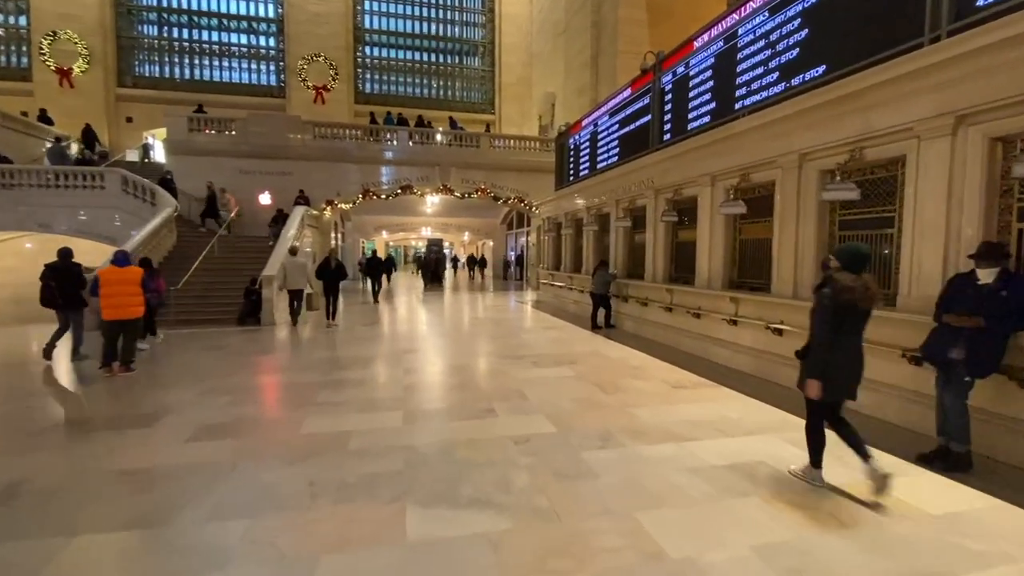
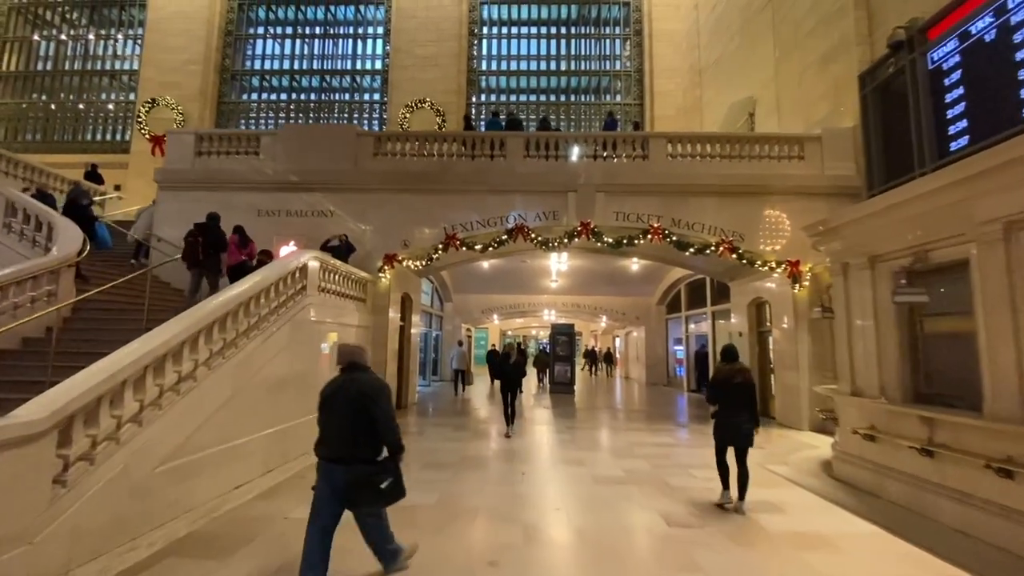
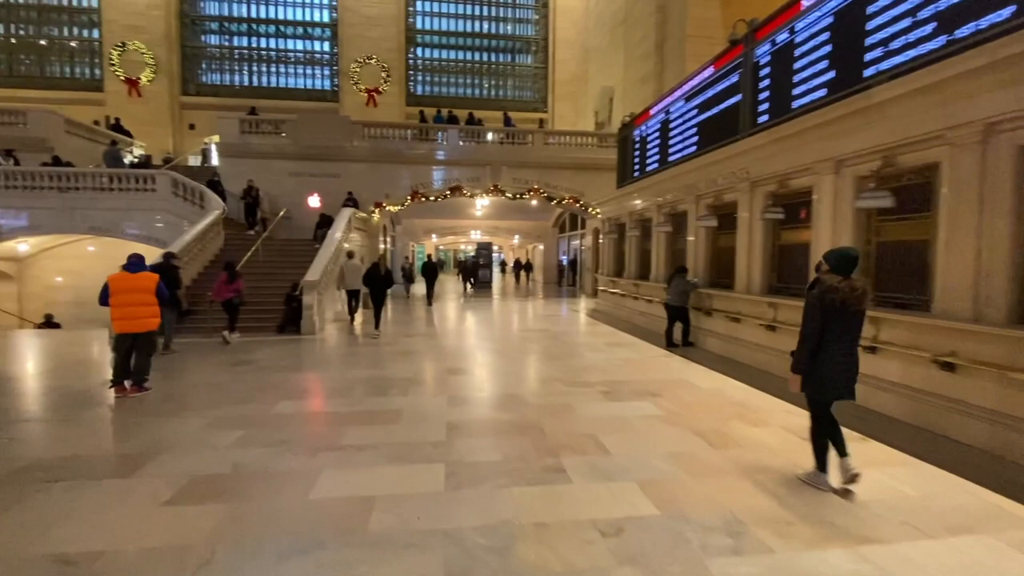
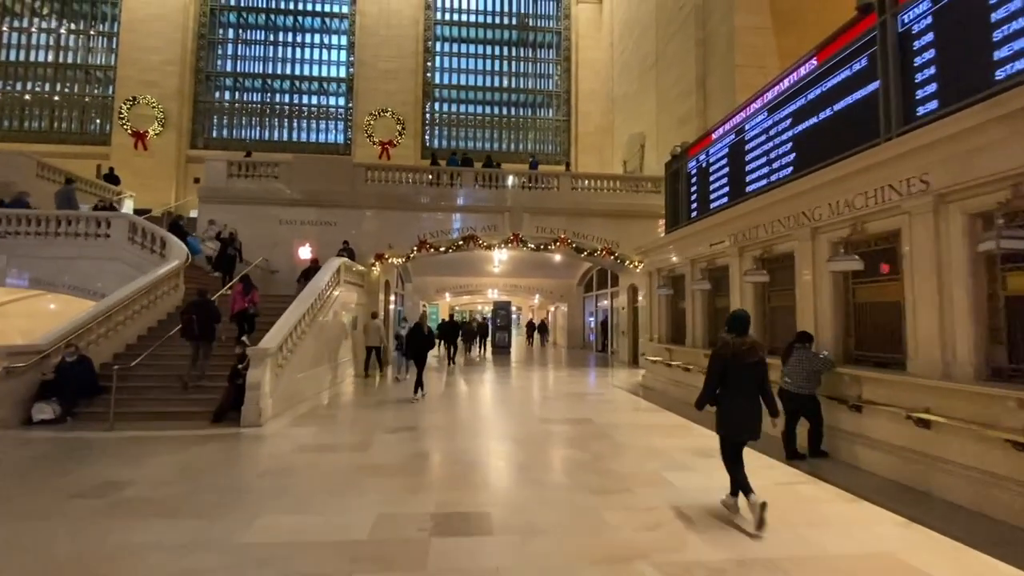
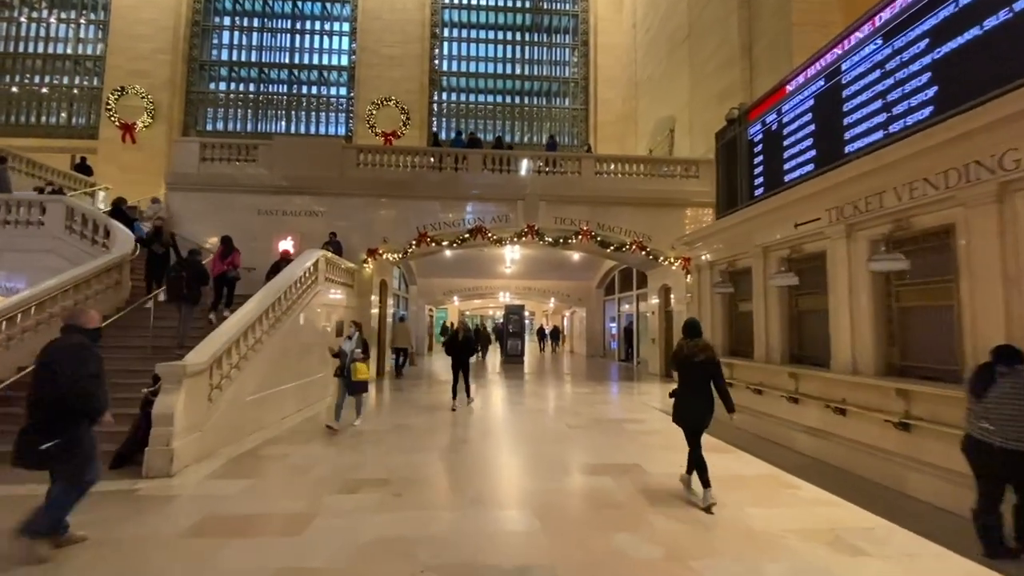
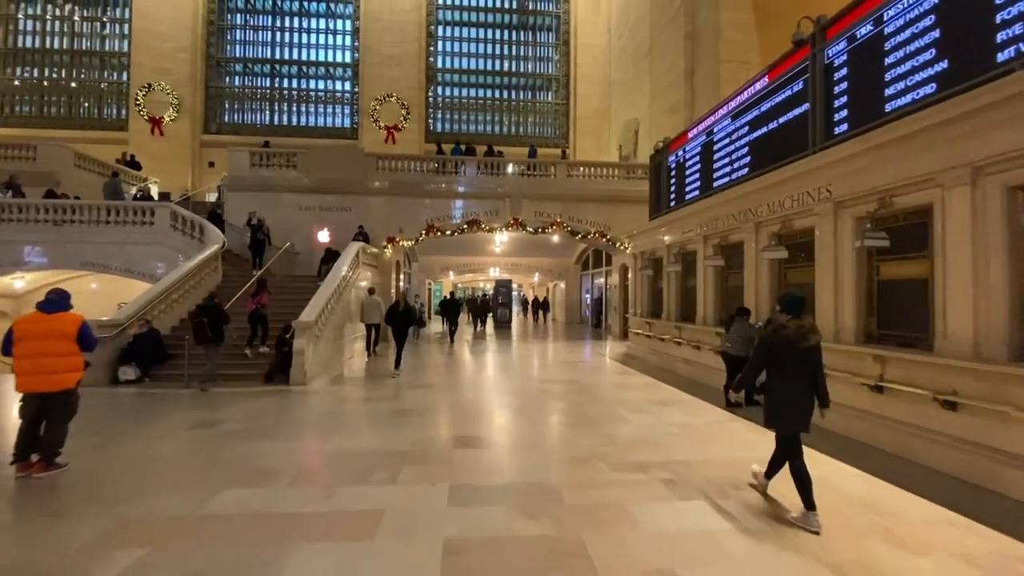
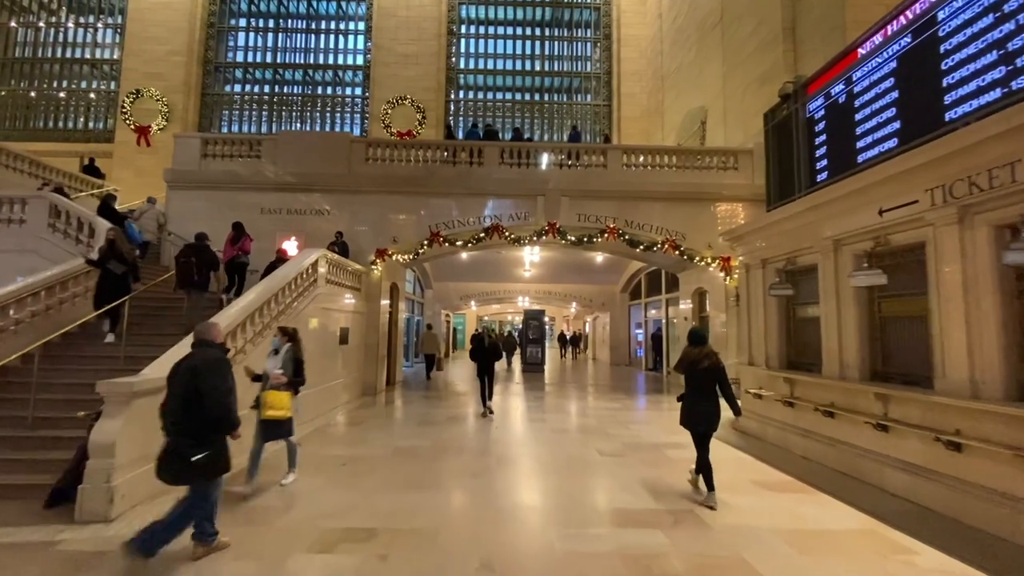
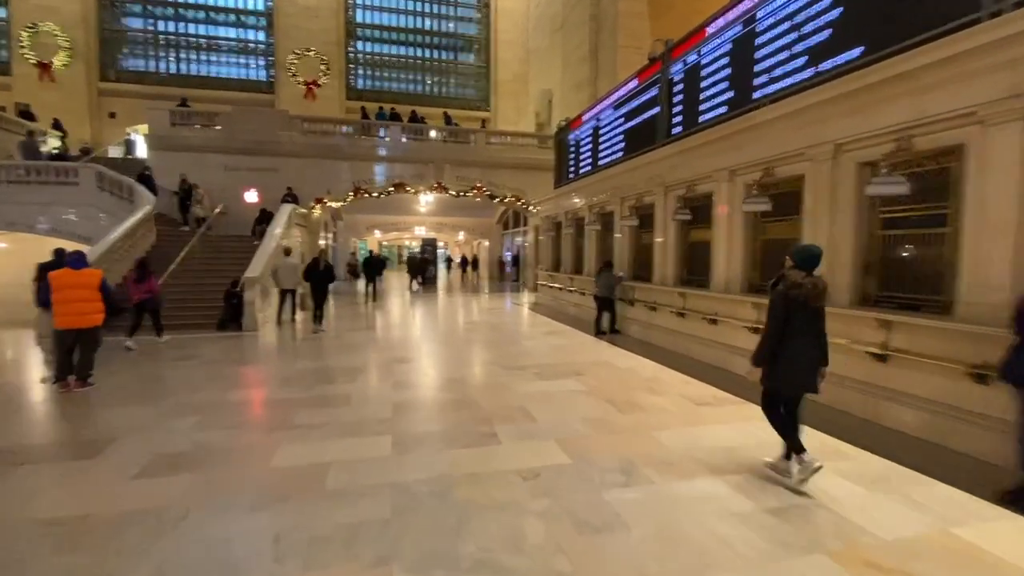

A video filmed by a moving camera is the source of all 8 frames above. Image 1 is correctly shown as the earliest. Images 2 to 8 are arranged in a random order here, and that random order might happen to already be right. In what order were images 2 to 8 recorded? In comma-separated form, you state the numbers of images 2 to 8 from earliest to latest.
8, 3, 6, 4, 5, 7, 2
